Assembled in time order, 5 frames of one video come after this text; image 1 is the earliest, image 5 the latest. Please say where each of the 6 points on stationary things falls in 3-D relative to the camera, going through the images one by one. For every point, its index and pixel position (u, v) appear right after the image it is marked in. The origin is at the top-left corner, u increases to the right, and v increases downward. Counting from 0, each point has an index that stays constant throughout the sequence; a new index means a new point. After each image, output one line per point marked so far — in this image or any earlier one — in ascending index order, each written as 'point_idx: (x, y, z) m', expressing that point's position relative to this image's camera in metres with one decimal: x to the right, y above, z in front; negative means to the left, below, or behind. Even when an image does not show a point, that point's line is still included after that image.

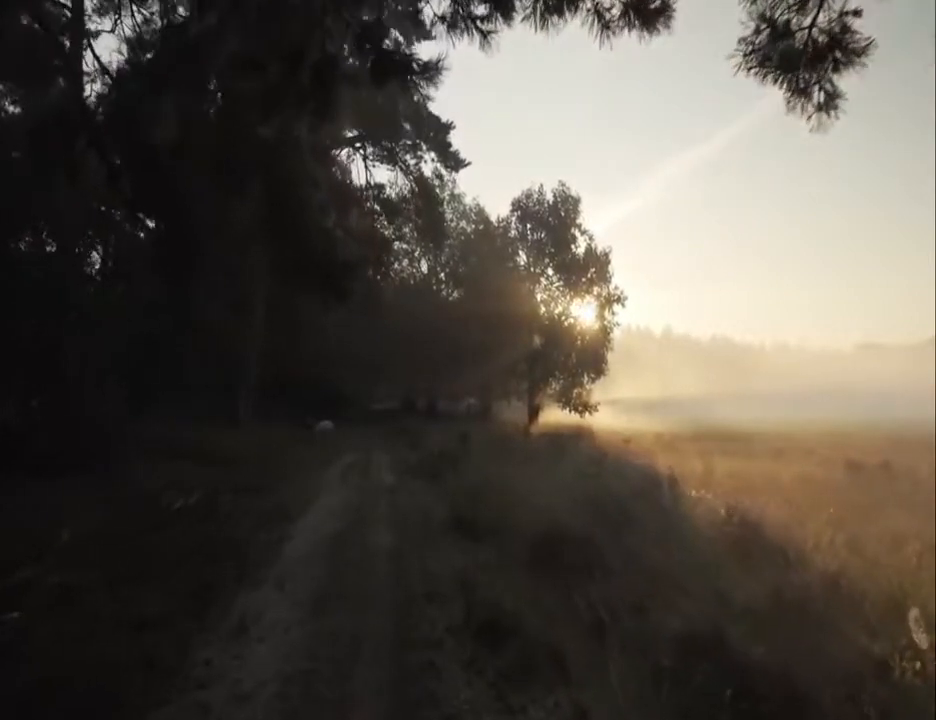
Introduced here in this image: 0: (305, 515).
0: (-3.0, -2.9, +15.9) m
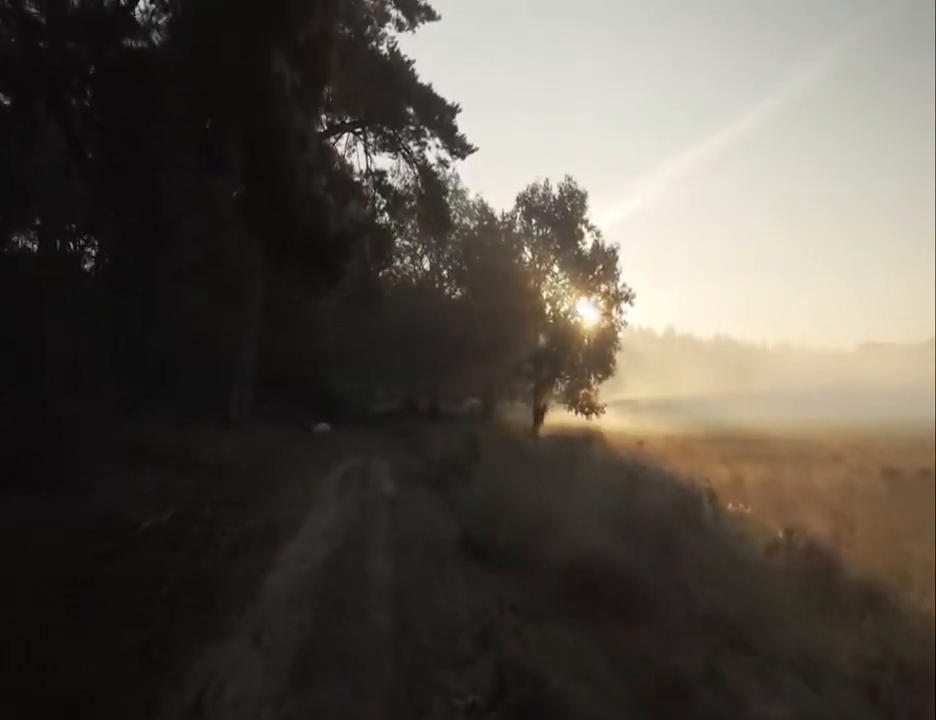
0: (-2.8, -2.8, +13.9) m
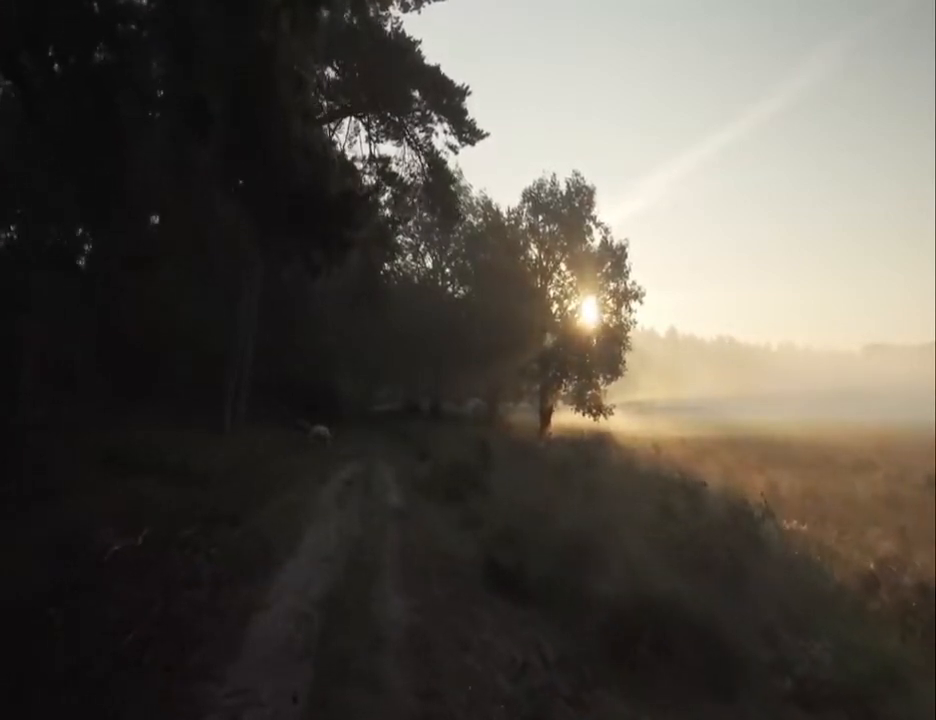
0: (-2.4, -2.8, +12.0) m
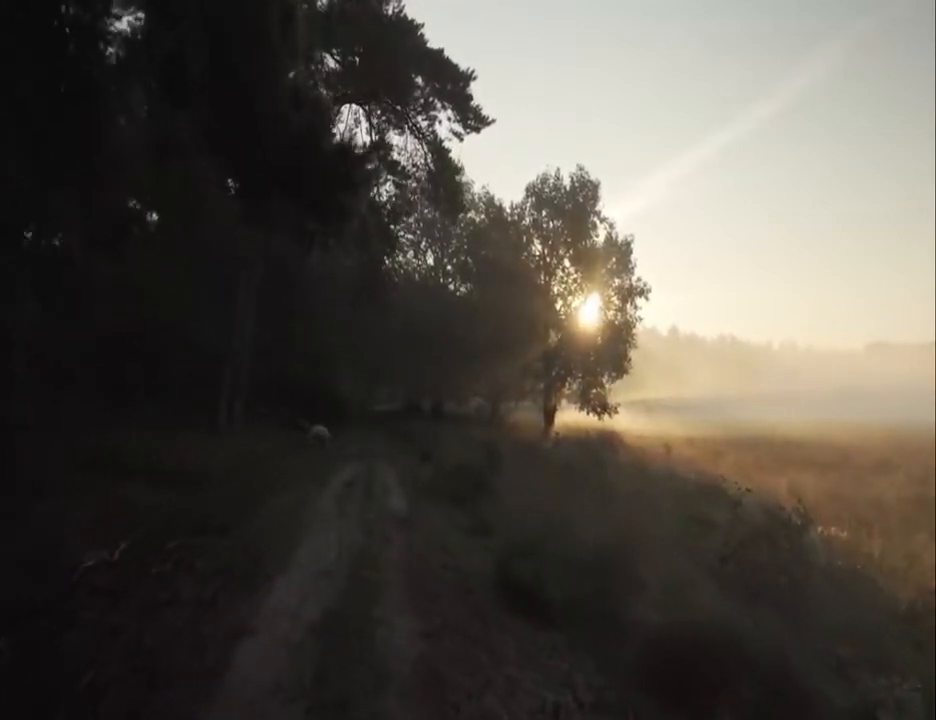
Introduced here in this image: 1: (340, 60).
0: (-2.3, -2.7, +10.8) m
1: (-3.0, +7.1, +19.9) m
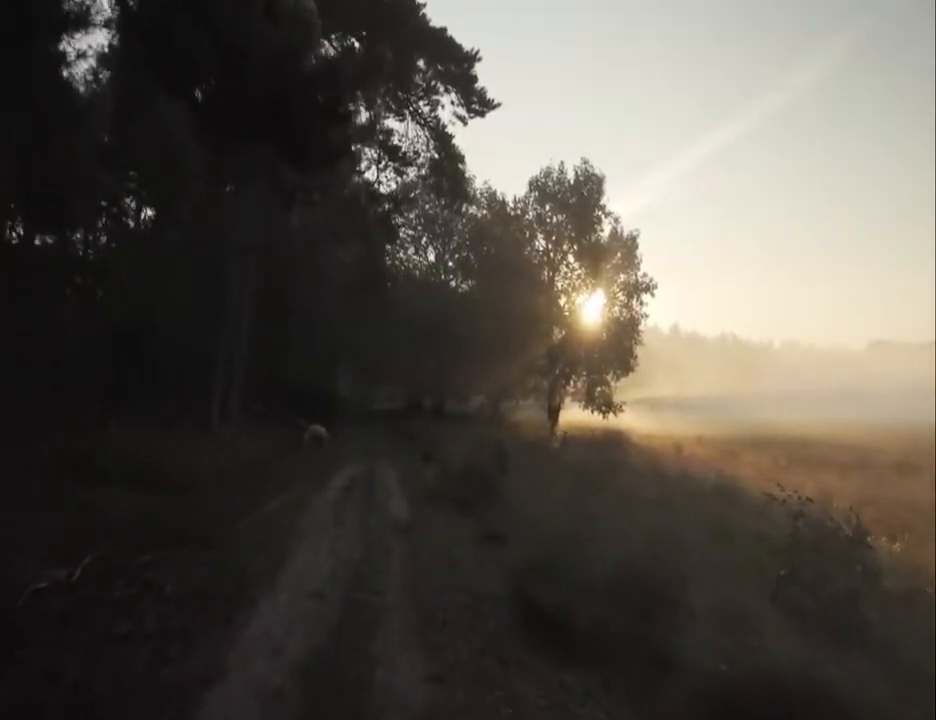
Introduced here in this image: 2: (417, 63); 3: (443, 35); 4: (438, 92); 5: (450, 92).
0: (-2.2, -2.6, +9.4) m
1: (-2.9, +7.2, +18.5) m
2: (-1.1, +7.0, +19.6) m
3: (-0.5, +7.6, +19.6) m
4: (-0.7, +6.5, +19.9) m
5: (-0.4, +6.5, +20.1) m
